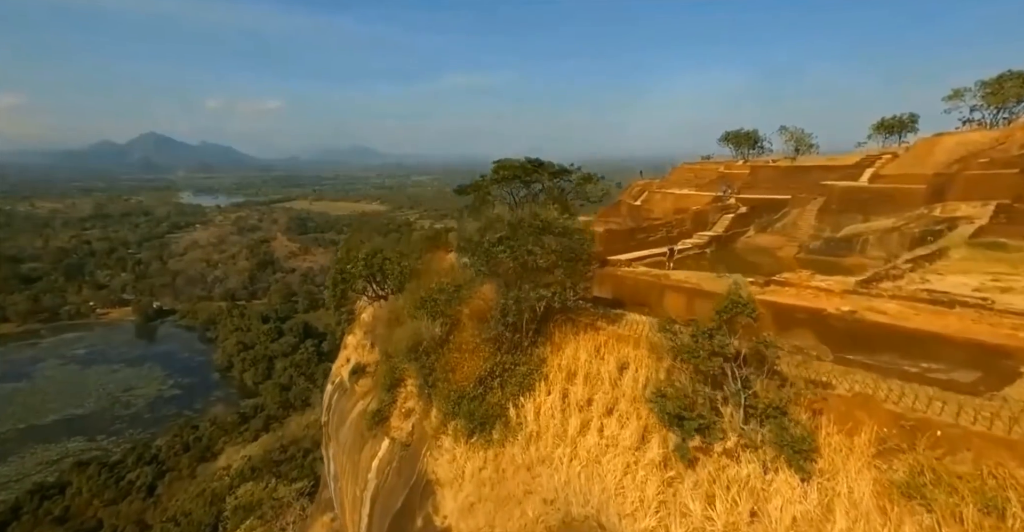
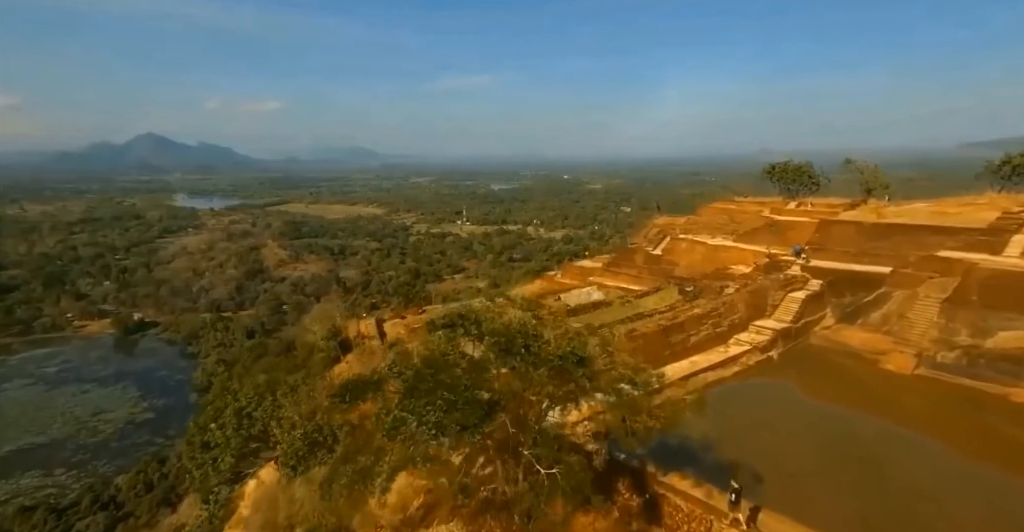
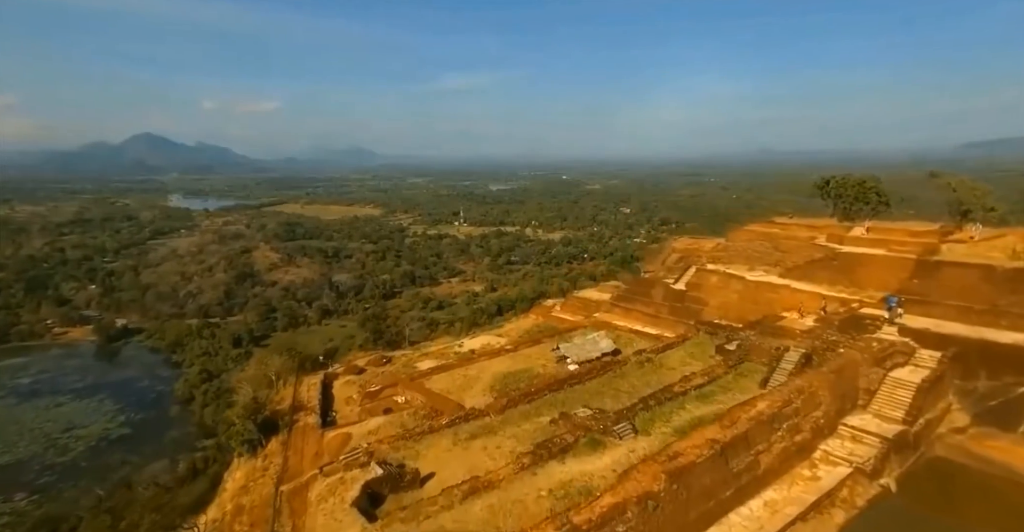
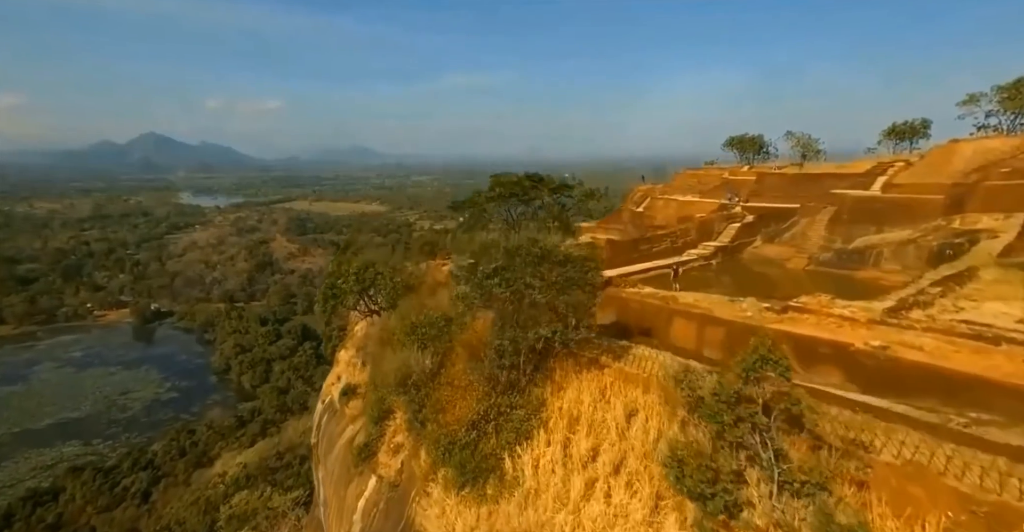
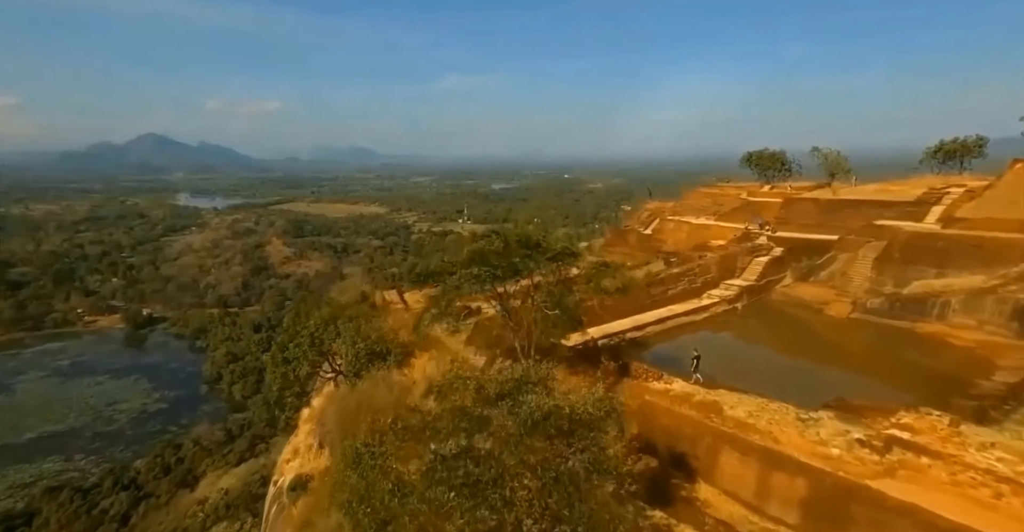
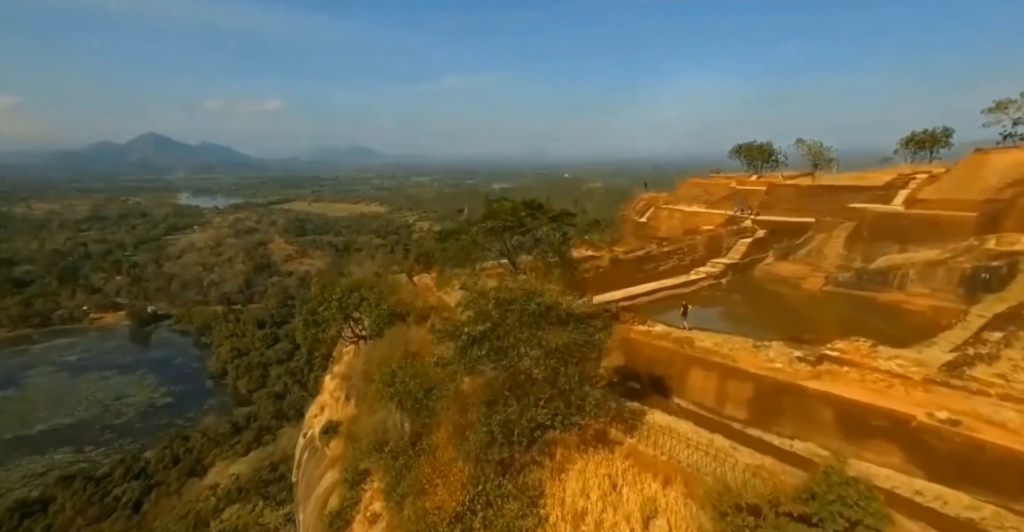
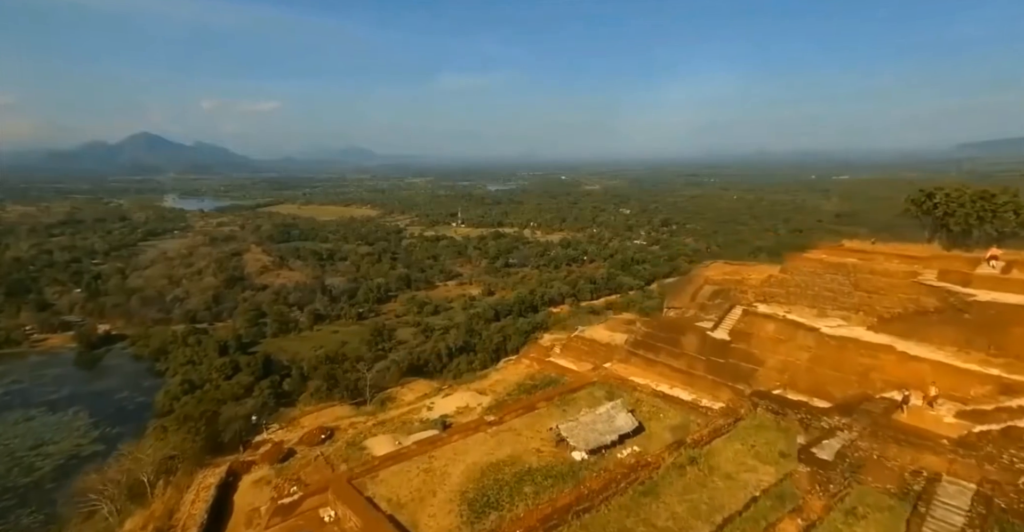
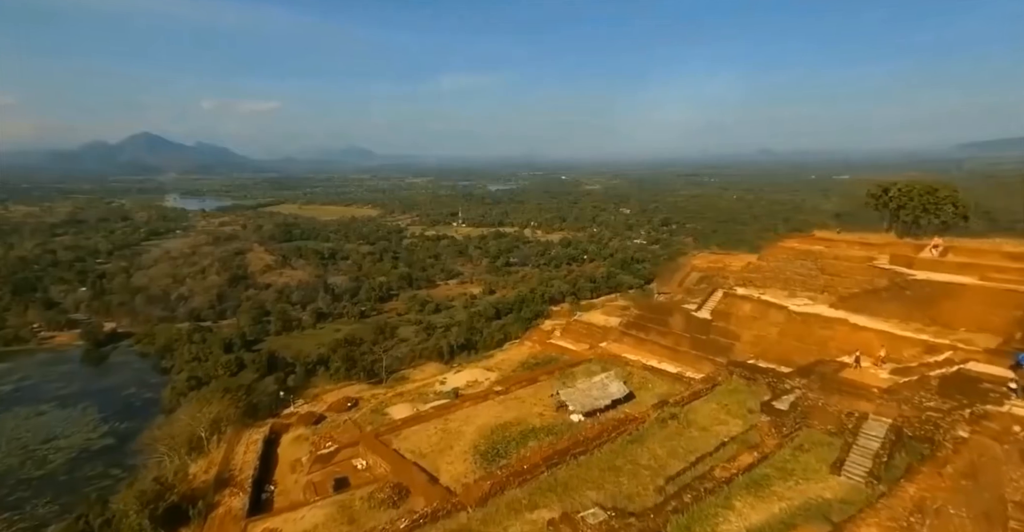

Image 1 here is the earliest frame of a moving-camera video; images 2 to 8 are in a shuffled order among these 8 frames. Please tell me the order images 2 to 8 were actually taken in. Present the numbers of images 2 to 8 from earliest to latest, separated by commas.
4, 6, 5, 2, 3, 8, 7
